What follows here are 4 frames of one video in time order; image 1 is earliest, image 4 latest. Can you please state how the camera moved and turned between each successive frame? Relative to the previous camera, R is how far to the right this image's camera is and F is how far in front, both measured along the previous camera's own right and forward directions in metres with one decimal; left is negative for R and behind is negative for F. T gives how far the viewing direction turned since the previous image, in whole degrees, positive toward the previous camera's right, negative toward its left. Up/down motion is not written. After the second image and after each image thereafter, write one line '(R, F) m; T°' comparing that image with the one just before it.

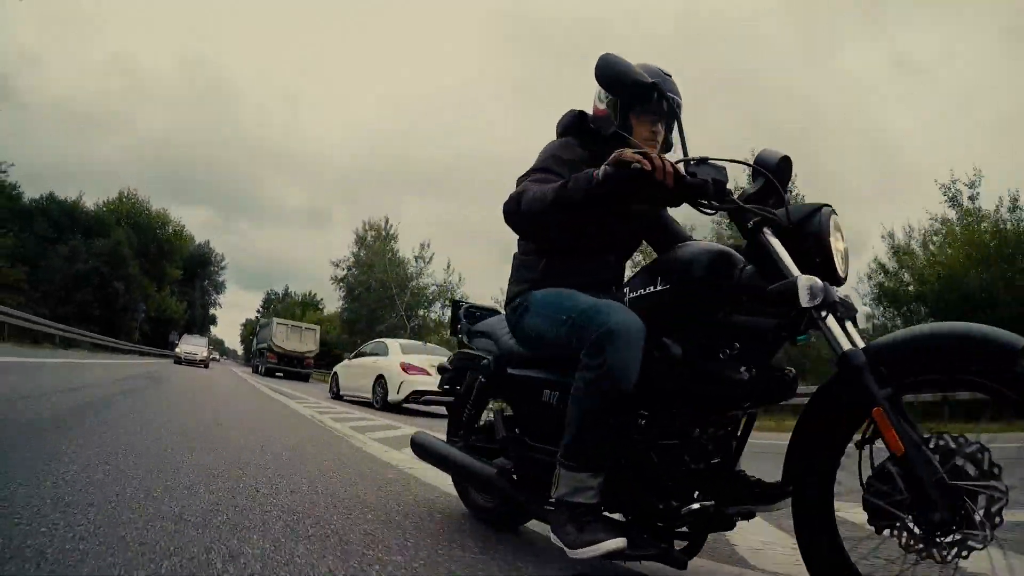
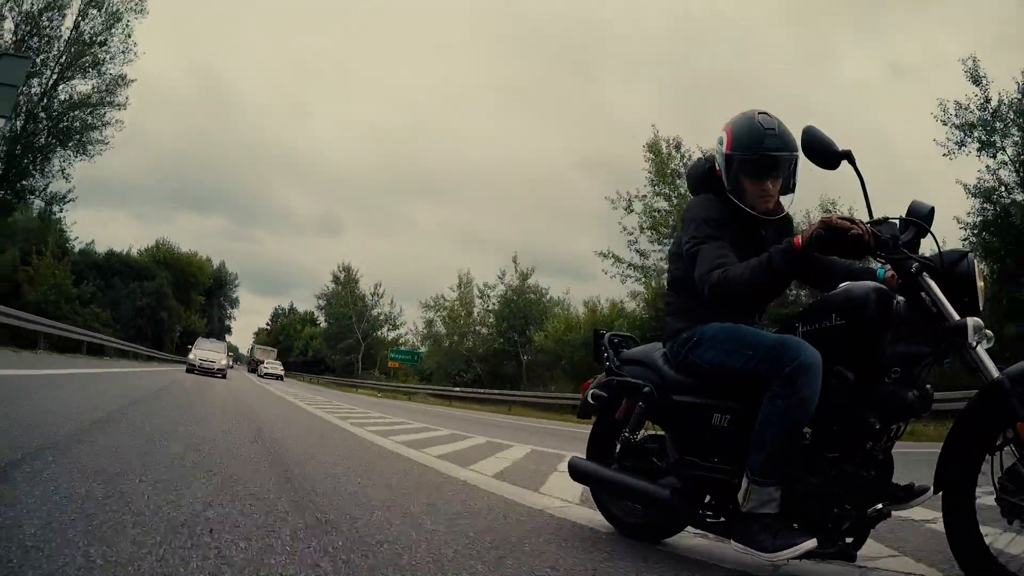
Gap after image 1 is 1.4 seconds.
(-0.6, -0.4) m; -2°
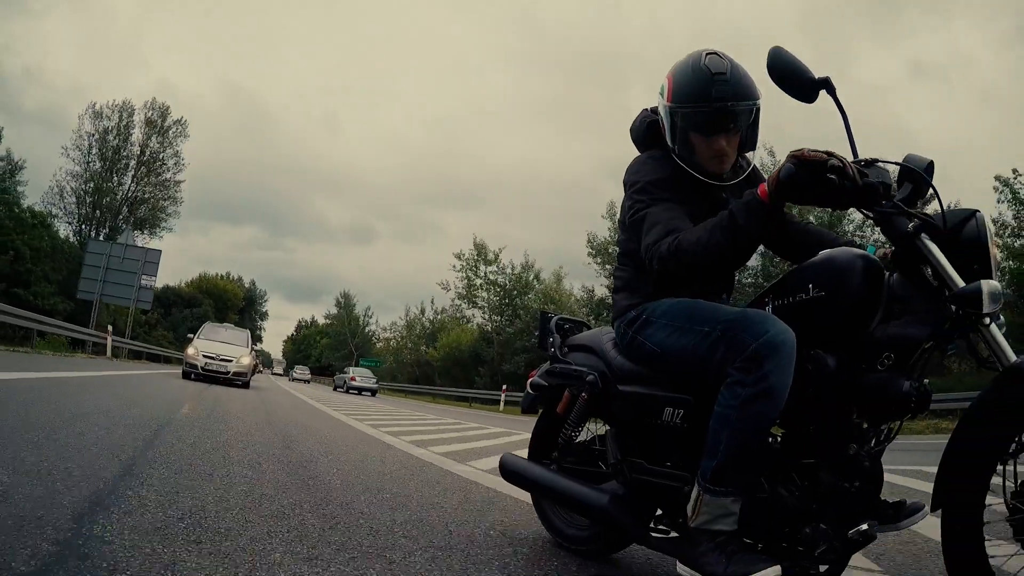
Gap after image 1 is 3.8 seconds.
(+0.3, +0.5) m; -1°
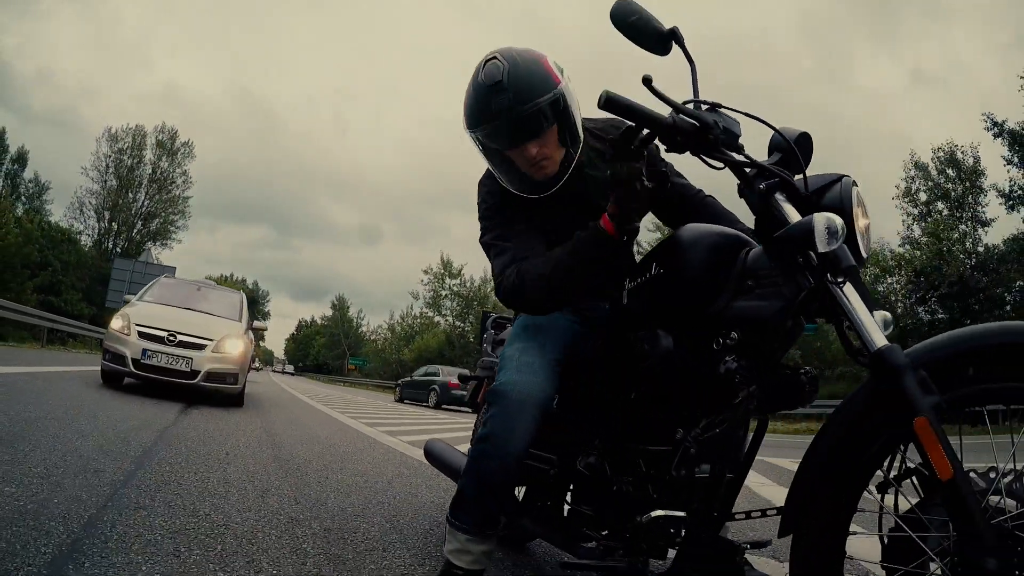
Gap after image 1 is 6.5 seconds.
(+0.4, 0.0) m; 0°
